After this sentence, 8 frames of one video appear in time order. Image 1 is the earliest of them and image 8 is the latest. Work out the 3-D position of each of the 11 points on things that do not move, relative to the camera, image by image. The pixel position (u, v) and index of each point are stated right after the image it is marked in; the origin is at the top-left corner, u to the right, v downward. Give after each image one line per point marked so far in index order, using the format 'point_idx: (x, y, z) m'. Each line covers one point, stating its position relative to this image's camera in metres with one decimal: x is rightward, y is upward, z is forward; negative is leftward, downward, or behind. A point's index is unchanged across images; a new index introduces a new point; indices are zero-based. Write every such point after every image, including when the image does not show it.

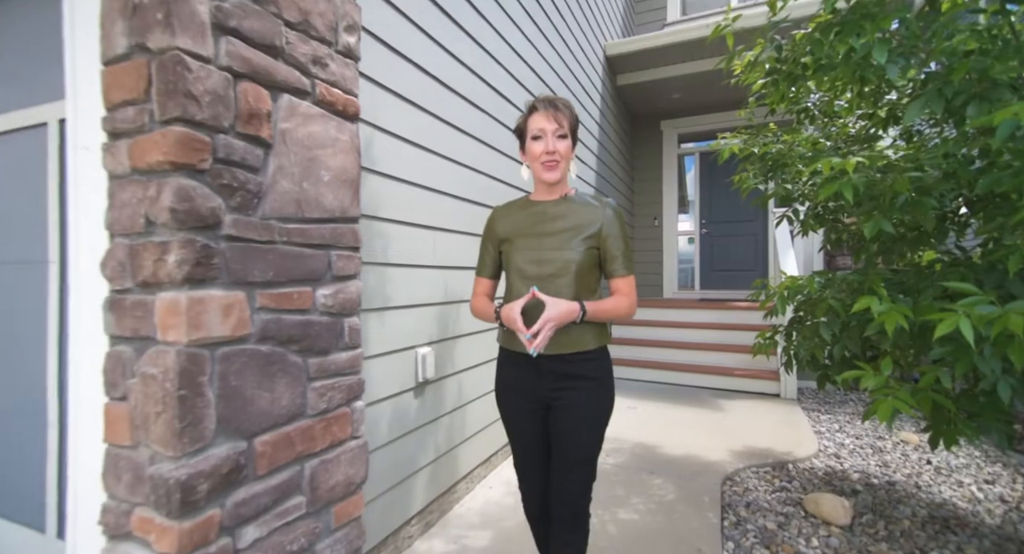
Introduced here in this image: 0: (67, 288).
0: (-1.5, 0.0, +1.6) m
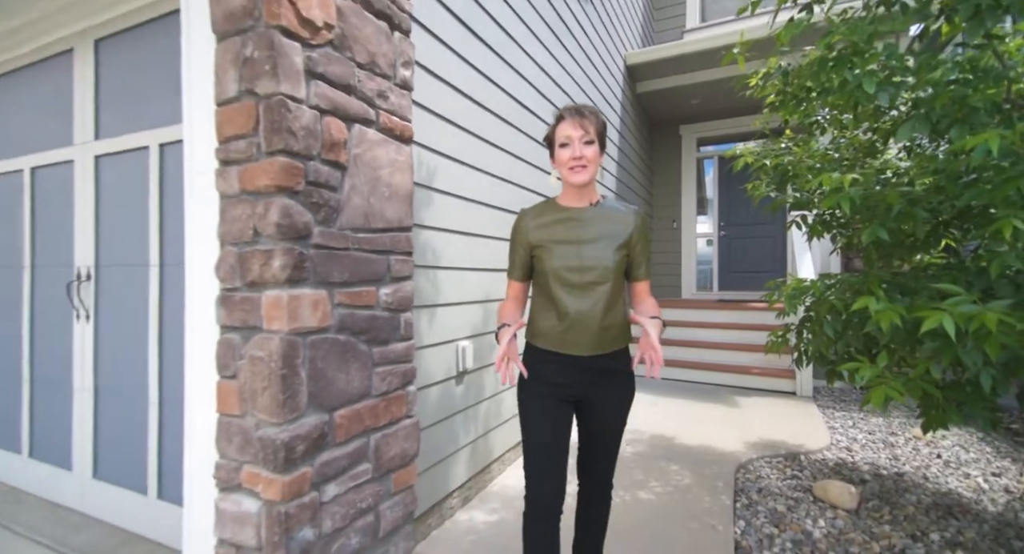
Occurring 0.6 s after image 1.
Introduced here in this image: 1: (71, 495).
0: (-1.4, 0.0, +1.9) m
1: (-2.0, -1.0, +2.2) m
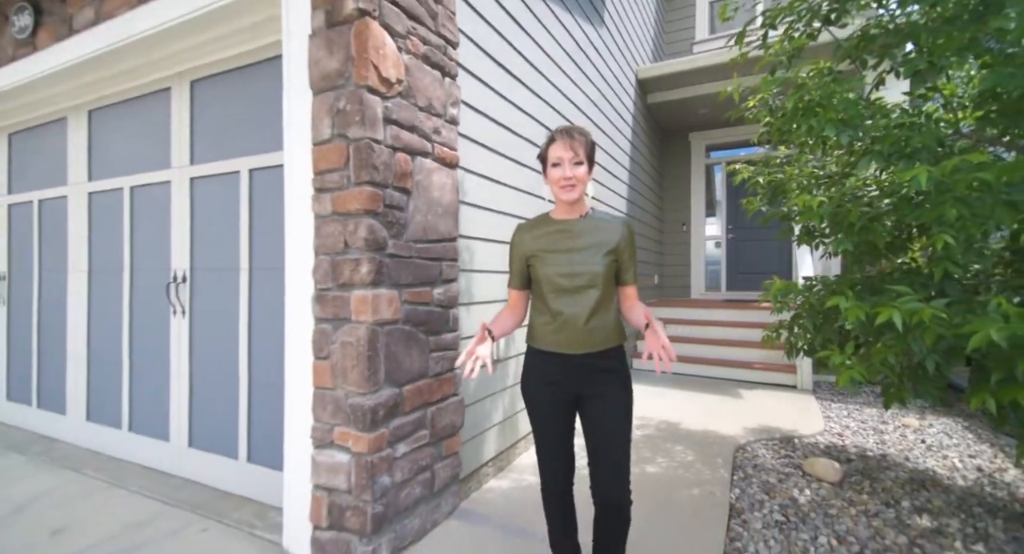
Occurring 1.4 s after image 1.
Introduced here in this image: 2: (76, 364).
0: (-1.2, -0.1, +2.3) m
1: (-1.9, -1.0, +2.6) m
2: (-2.8, -0.5, +3.1) m
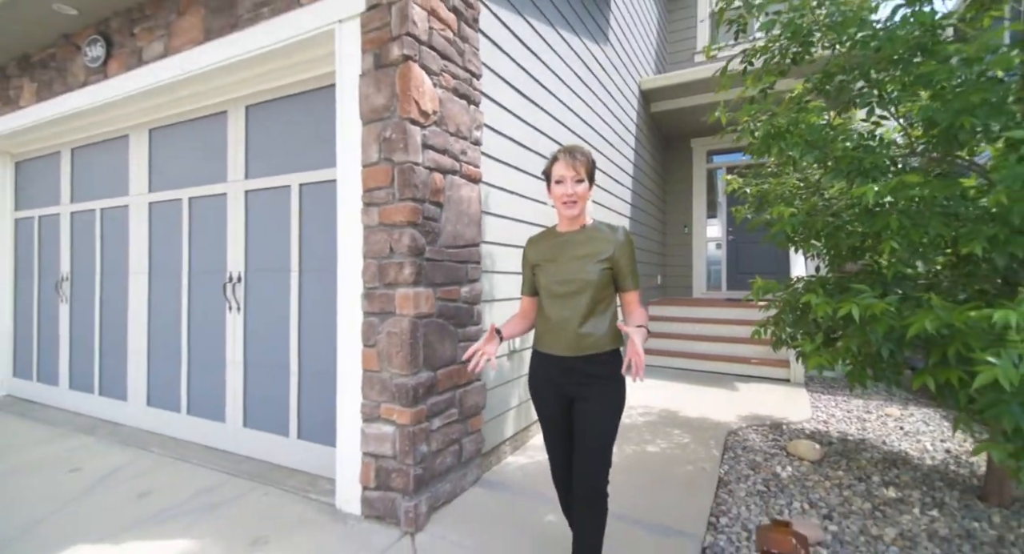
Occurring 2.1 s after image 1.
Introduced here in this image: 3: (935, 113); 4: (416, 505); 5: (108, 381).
0: (-1.1, -0.1, +2.7) m
1: (-1.8, -1.0, +3.0) m
2: (-2.7, -0.5, +3.4) m
3: (+1.6, +0.6, +1.8) m
4: (-0.4, -1.0, +2.1) m
5: (-3.1, -0.8, +3.6) m
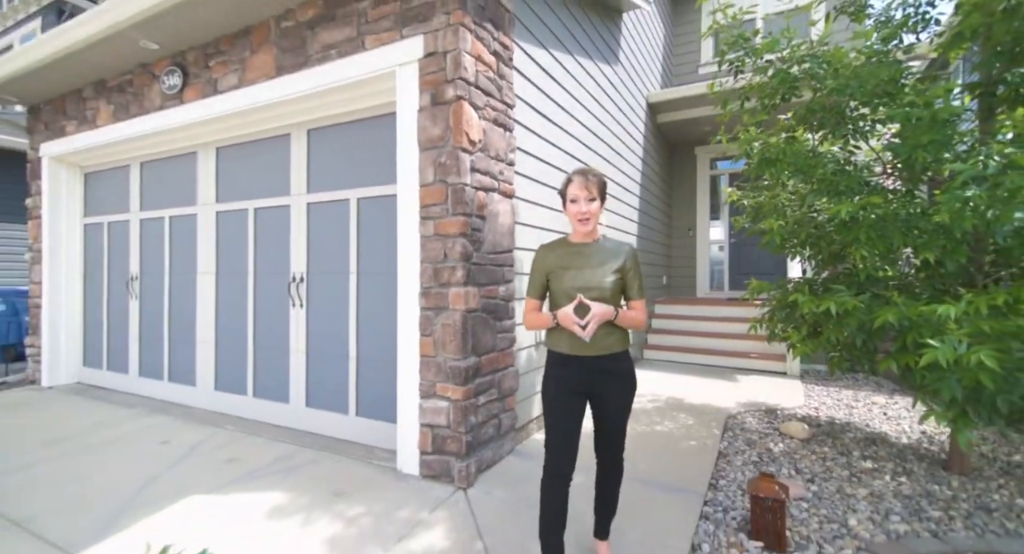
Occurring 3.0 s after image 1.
0: (-1.0, -0.1, +3.1) m
1: (-1.6, -1.0, +3.5) m
2: (-2.5, -0.6, +3.9) m
3: (+1.8, +0.6, +2.3) m
4: (-0.2, -1.0, +2.5) m
5: (-2.9, -0.8, +4.1) m
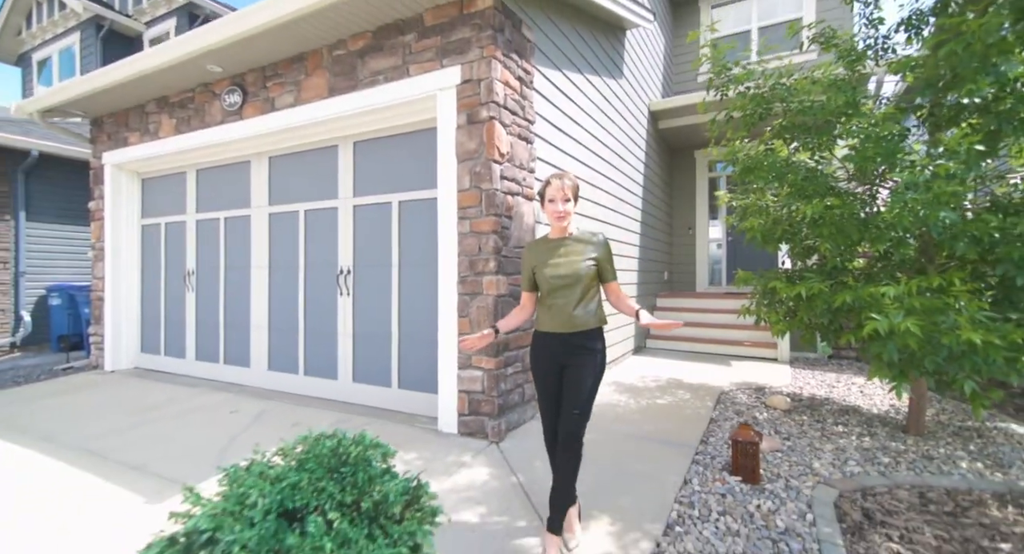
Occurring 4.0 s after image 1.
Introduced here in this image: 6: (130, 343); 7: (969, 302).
0: (-0.8, 0.0, +3.6) m
1: (-1.5, -1.0, +4.0) m
2: (-2.3, -0.5, +4.4) m
3: (+1.9, +0.7, +2.8) m
4: (-0.1, -0.9, +3.0) m
5: (-2.7, -0.7, +4.6) m
6: (-4.2, -0.7, +5.3) m
7: (+2.3, -0.1, +2.4) m
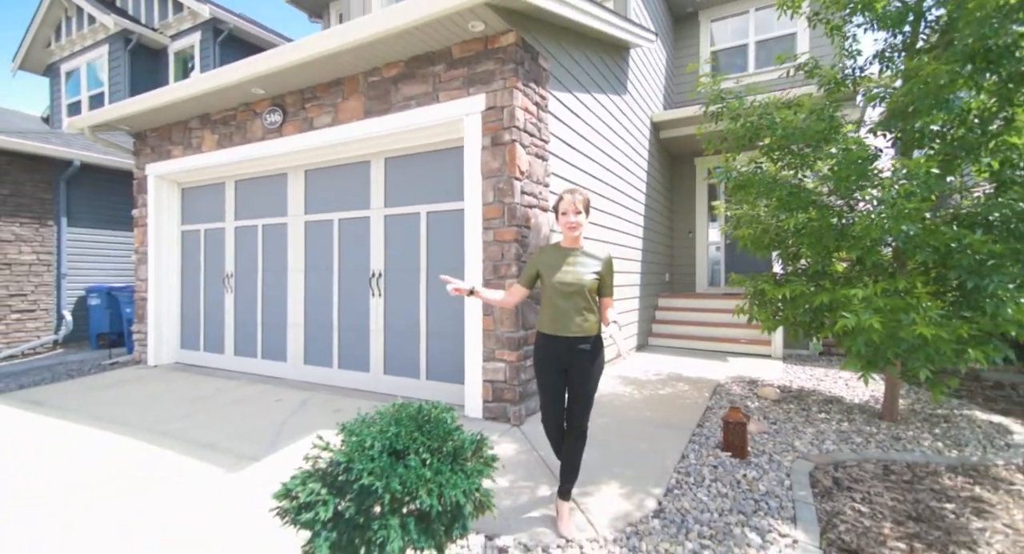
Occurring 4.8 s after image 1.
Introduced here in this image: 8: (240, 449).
0: (-0.7, 0.0, +4.1) m
1: (-1.3, -1.0, +4.4) m
2: (-2.2, -0.5, +4.8) m
3: (+2.1, +0.7, +3.2) m
4: (+0.1, -1.0, +3.5) m
5: (-2.6, -0.7, +5.1) m
6: (-4.1, -0.8, +5.7) m
7: (+2.5, -0.1, +2.8) m
8: (-1.8, -1.1, +3.2) m
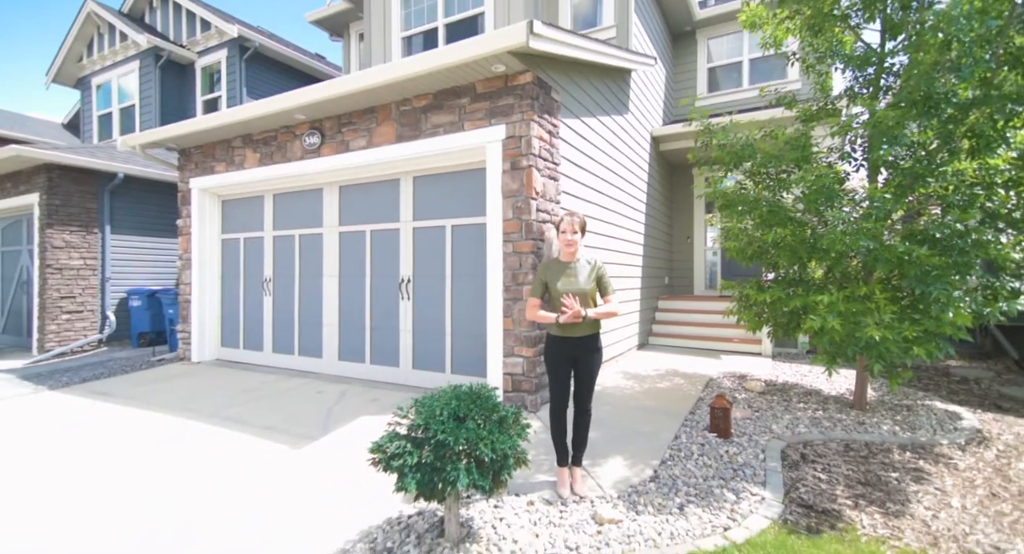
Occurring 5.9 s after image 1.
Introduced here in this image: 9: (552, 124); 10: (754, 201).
0: (-0.5, -0.1, +4.6) m
1: (-1.2, -1.0, +4.9) m
2: (-2.0, -0.6, +5.4) m
3: (+2.2, +0.6, +3.7) m
4: (+0.2, -1.0, +4.0) m
5: (-2.4, -0.8, +5.6) m
6: (-3.9, -0.8, +6.3) m
7: (+2.6, -0.2, +3.4) m
8: (-1.7, -1.2, +3.8) m
9: (+0.4, +1.4, +4.3) m
10: (+2.1, +0.7, +4.1) m
